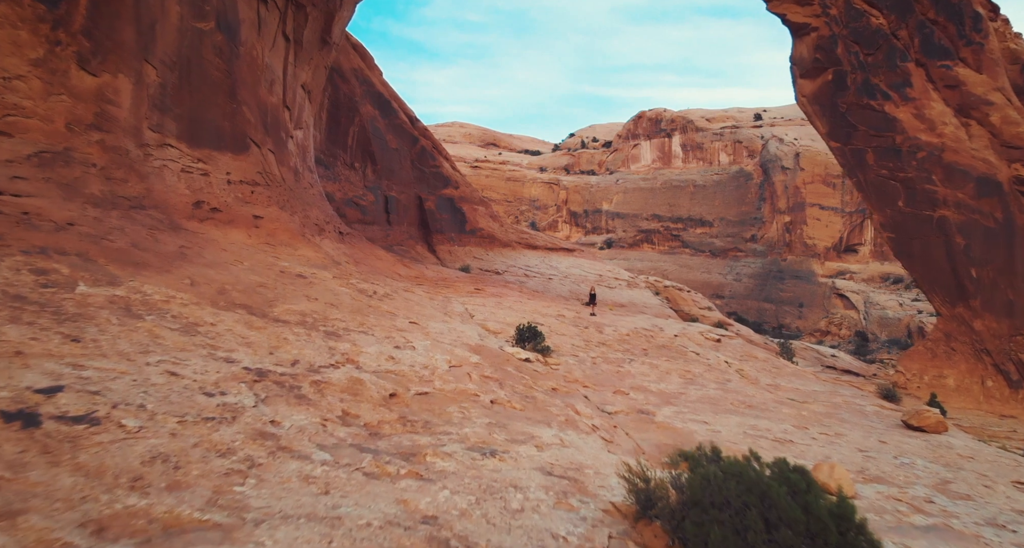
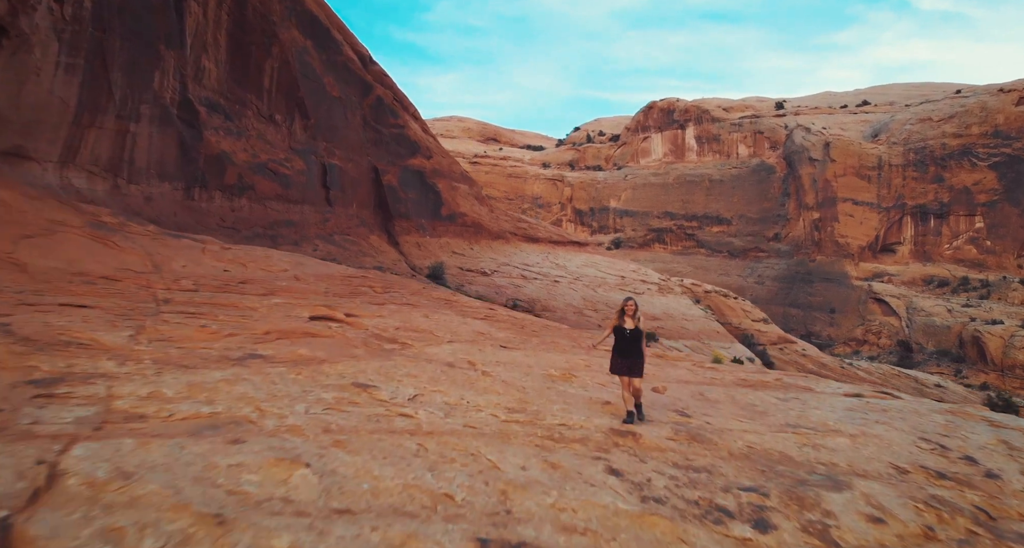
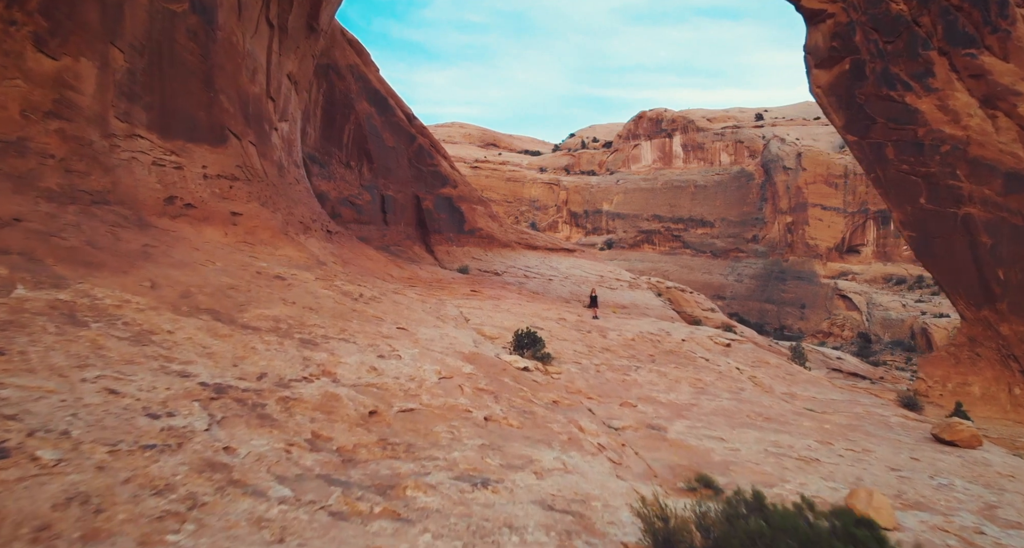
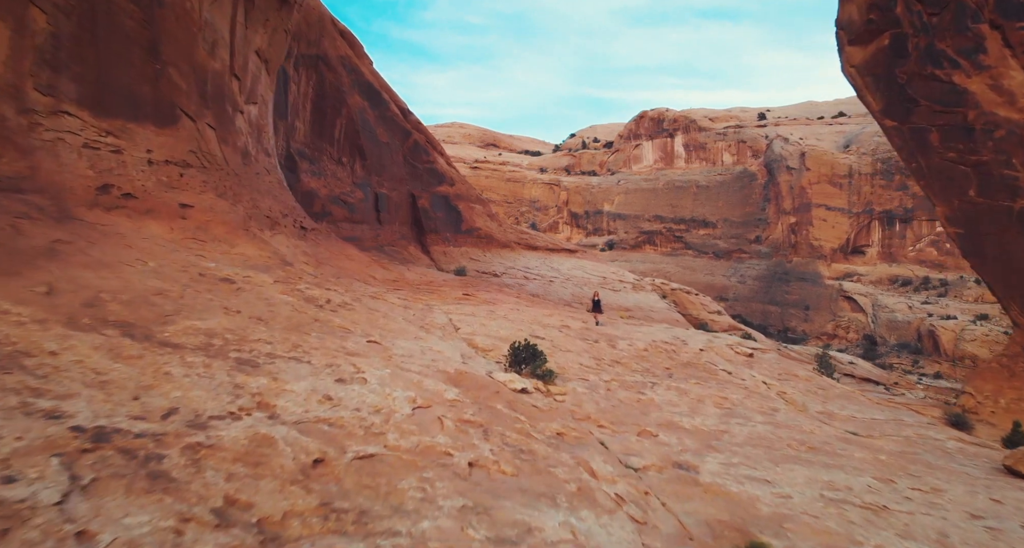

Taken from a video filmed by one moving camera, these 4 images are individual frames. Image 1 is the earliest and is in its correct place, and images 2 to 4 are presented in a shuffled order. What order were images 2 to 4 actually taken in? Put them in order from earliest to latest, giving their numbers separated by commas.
3, 4, 2
